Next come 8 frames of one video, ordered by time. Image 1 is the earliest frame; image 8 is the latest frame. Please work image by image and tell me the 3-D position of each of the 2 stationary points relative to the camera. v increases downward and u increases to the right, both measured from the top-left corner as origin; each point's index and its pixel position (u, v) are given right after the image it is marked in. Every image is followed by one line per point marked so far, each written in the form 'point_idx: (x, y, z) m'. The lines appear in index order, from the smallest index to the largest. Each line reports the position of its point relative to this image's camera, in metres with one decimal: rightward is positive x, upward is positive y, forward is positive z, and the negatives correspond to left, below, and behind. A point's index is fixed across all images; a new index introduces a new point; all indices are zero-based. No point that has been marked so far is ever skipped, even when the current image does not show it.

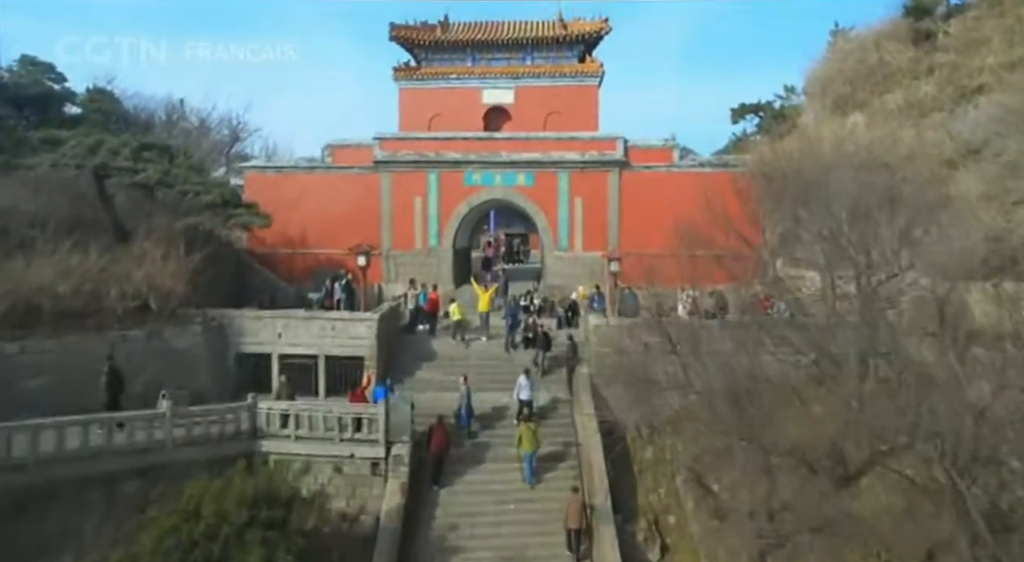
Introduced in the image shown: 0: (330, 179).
0: (-4.4, +2.4, +18.4) m
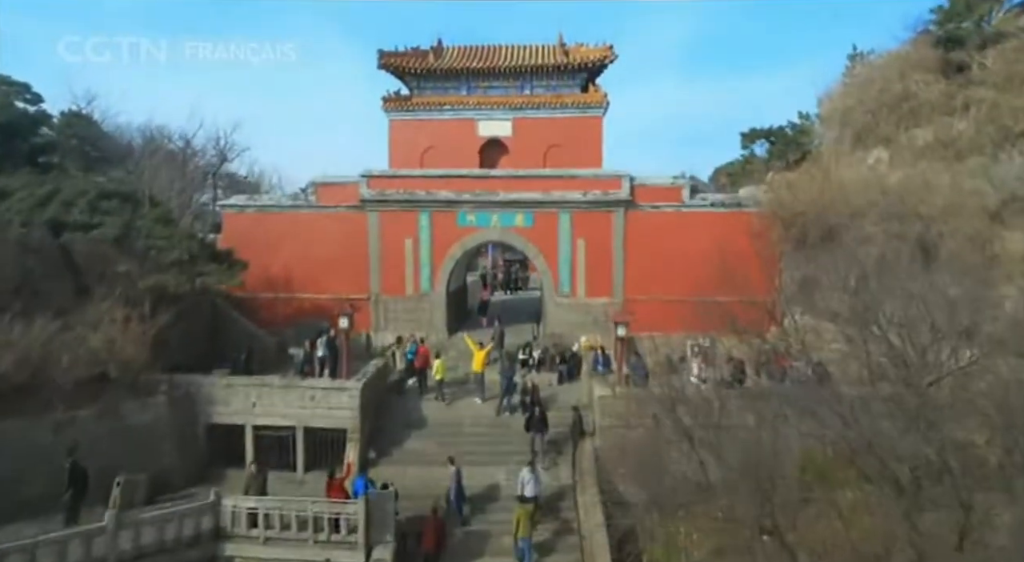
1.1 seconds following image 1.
0: (-4.4, +1.4, +17.1) m
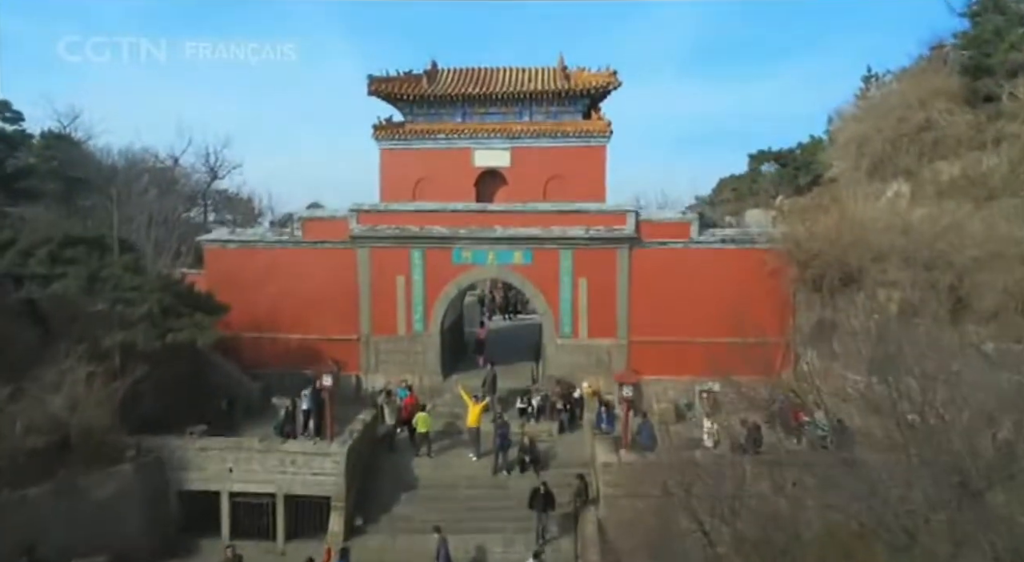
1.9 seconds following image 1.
0: (-4.5, +0.6, +16.1) m
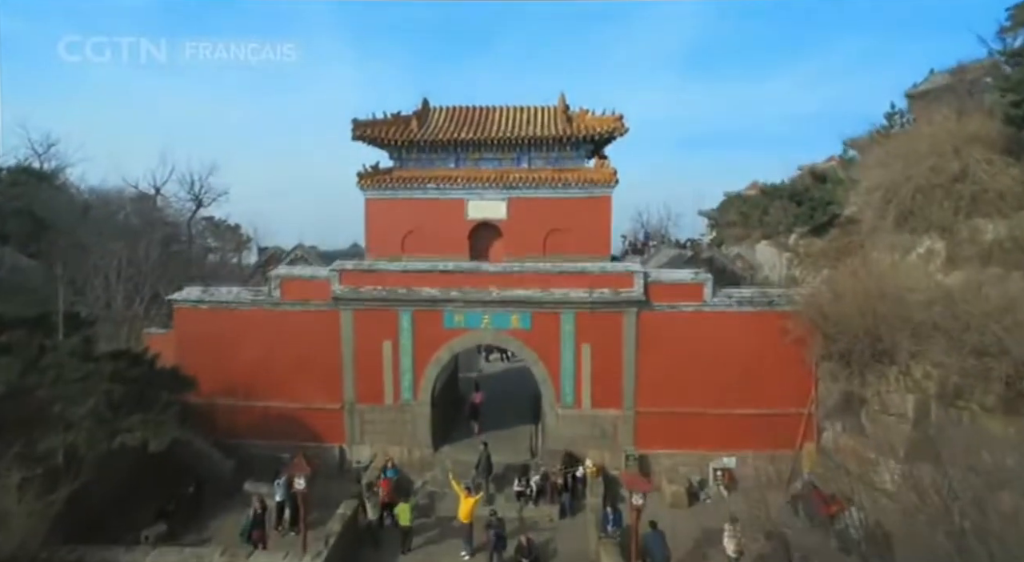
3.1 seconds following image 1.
0: (-4.5, -0.7, +14.8) m
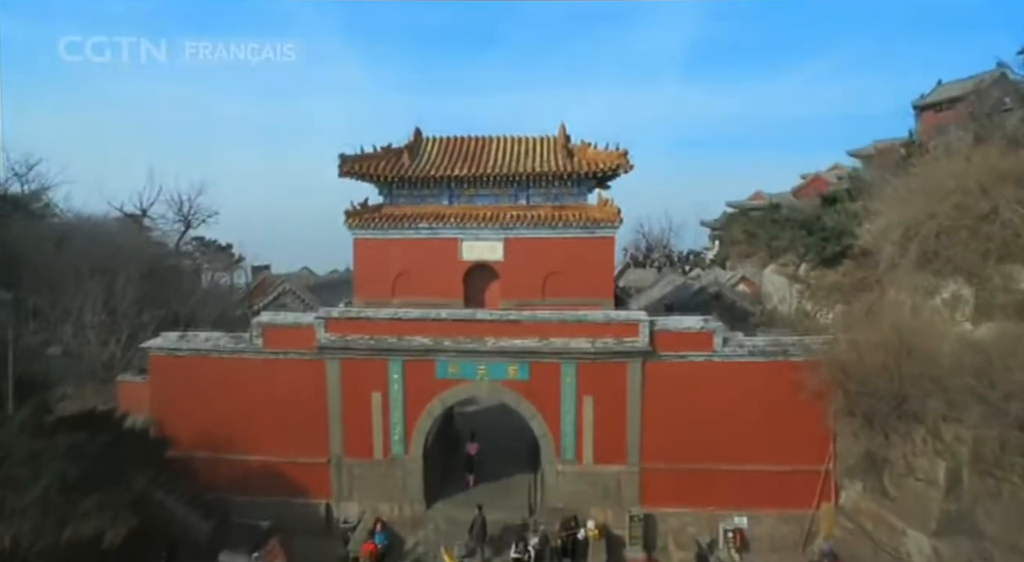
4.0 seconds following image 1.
0: (-4.6, -1.5, +13.9) m
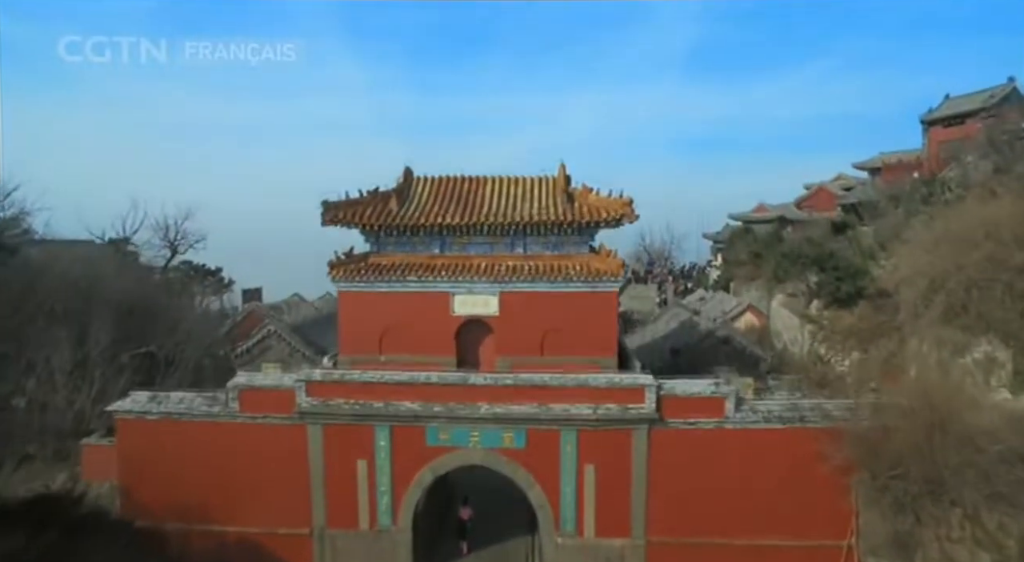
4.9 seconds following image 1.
0: (-4.7, -2.5, +12.9) m
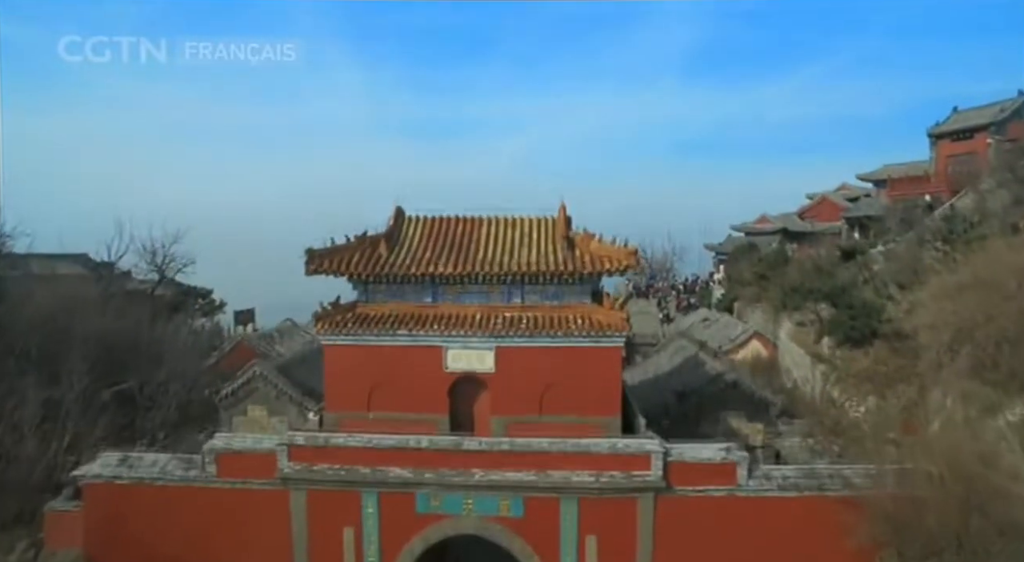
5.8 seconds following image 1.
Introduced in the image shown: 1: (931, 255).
0: (-4.7, -3.3, +12.1) m
1: (+10.1, +0.6, +18.7) m
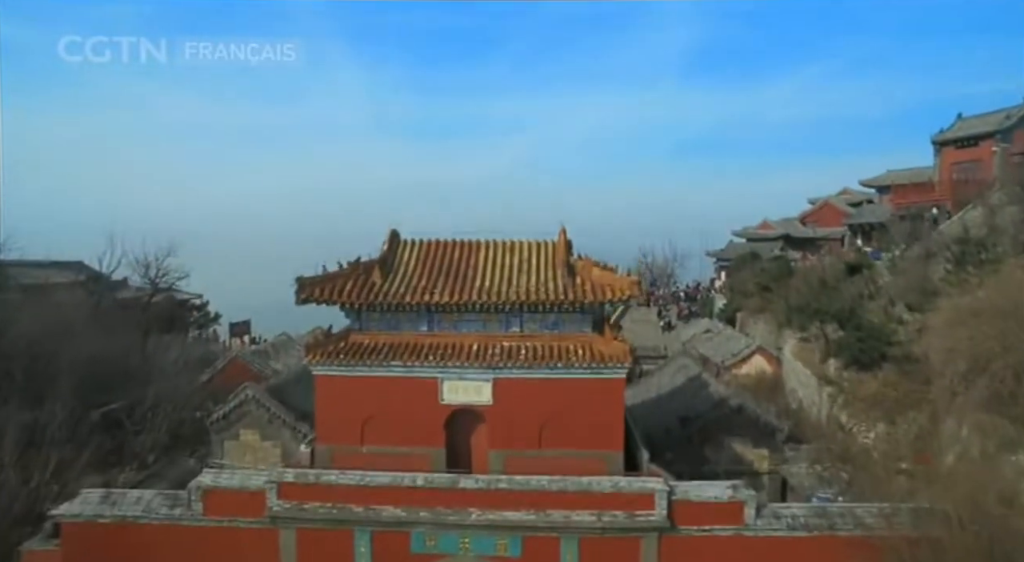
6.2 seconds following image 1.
0: (-4.7, -3.8, +11.6) m
1: (+10.1, +0.2, +18.2) m
